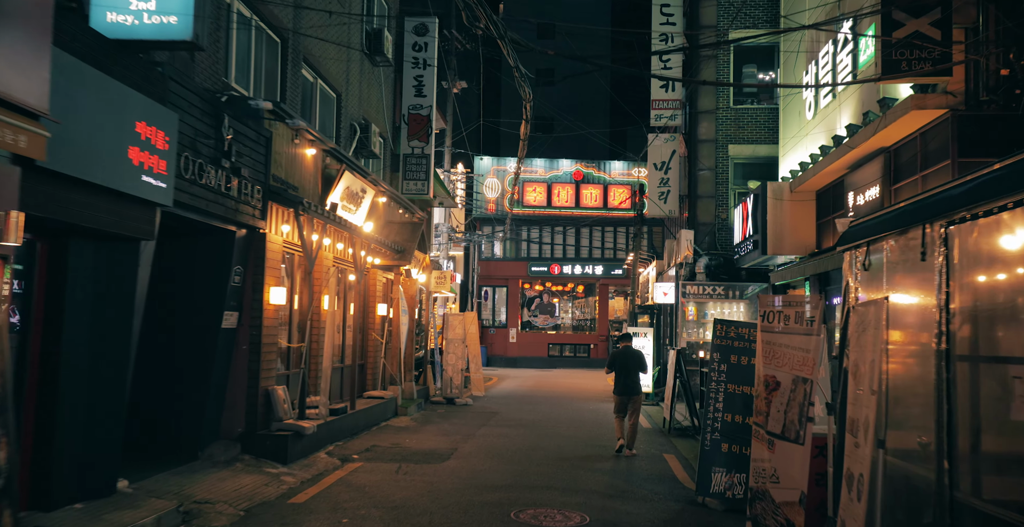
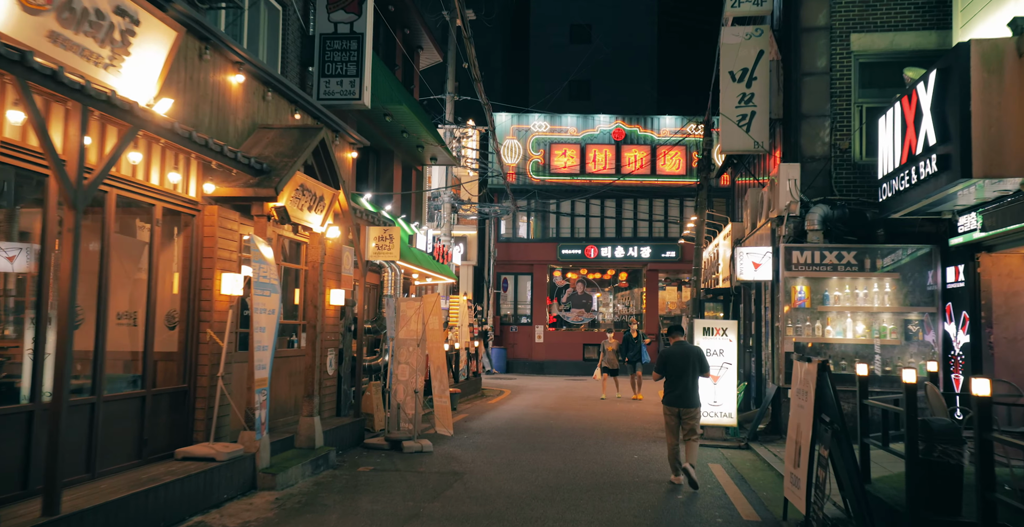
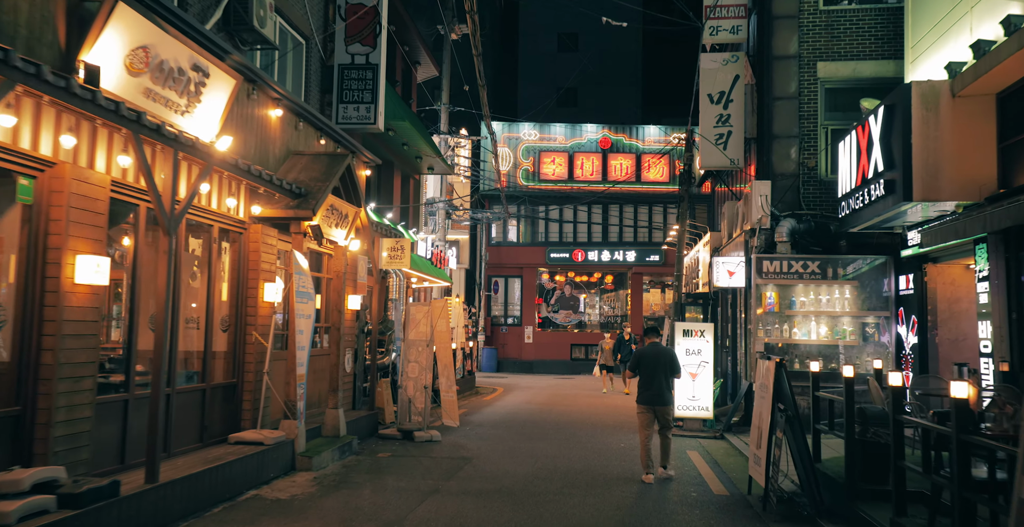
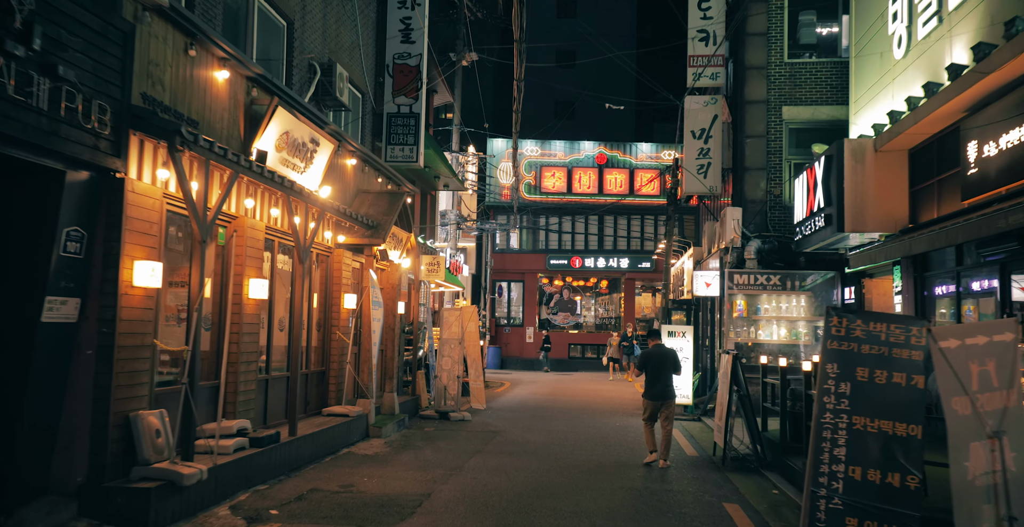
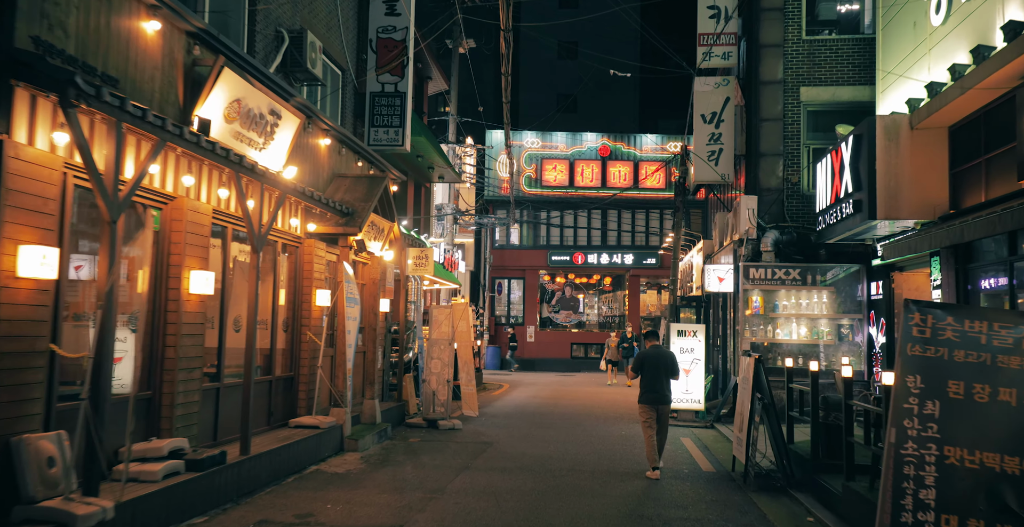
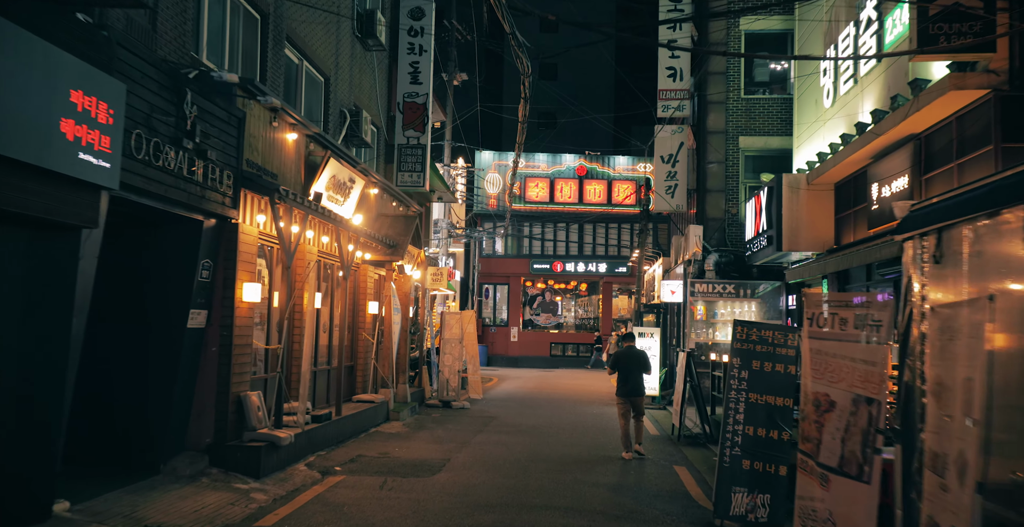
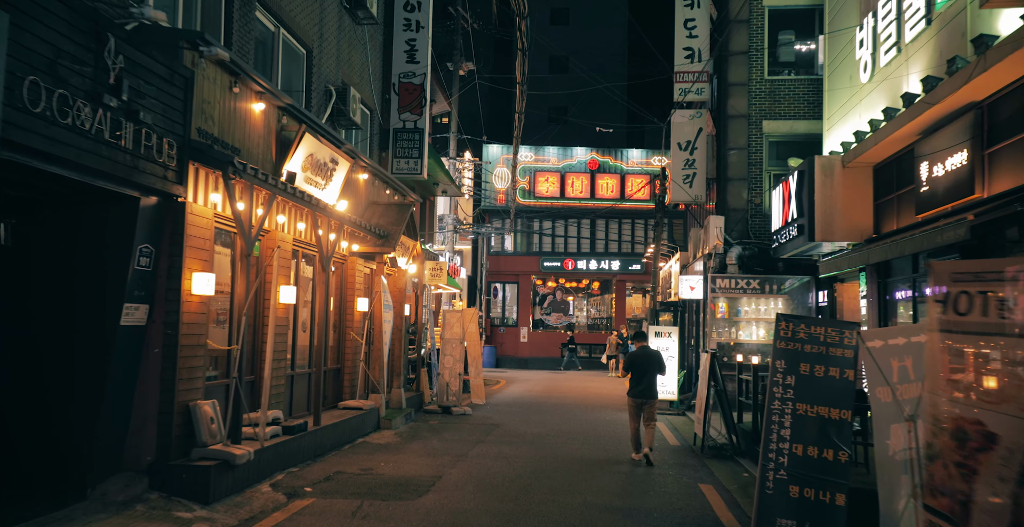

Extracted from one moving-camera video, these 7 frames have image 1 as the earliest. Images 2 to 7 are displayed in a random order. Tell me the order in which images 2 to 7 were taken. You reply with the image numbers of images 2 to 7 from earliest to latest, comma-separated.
6, 7, 4, 5, 3, 2
